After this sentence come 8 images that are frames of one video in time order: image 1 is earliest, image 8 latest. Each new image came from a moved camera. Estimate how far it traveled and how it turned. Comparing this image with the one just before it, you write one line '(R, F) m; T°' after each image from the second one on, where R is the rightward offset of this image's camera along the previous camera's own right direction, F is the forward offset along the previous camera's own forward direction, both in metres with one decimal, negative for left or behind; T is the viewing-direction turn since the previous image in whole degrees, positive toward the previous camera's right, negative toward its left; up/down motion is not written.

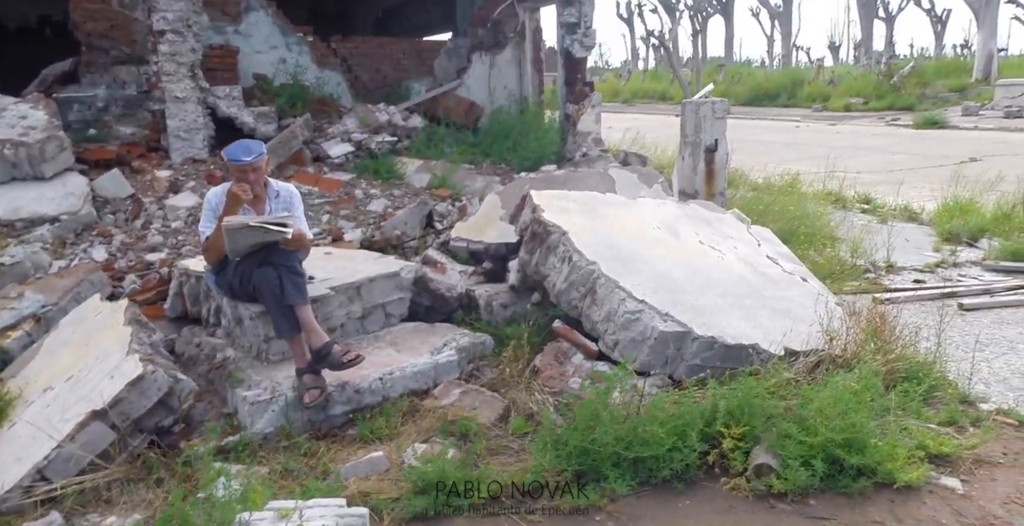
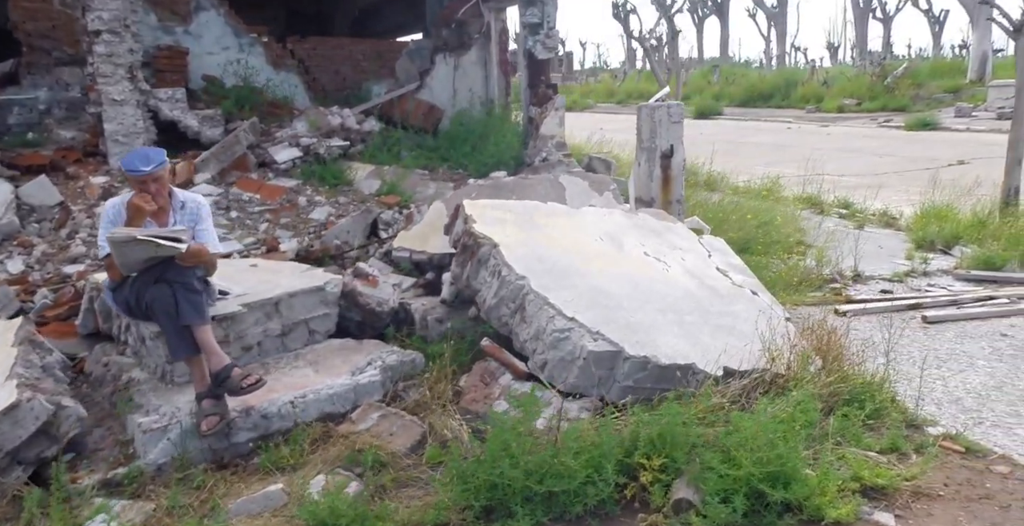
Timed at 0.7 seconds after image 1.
(+0.3, +0.2) m; 0°
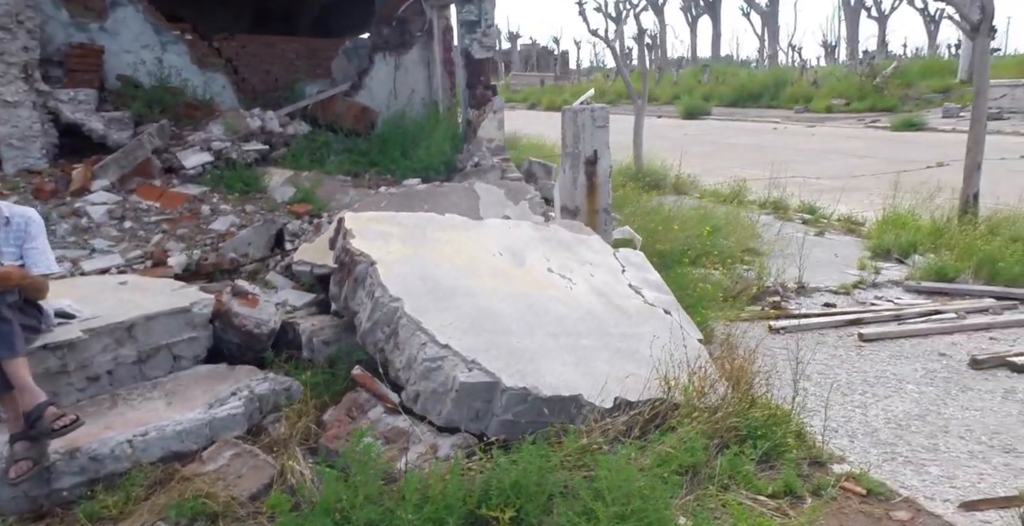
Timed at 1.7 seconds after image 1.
(+0.4, +0.3) m; +1°
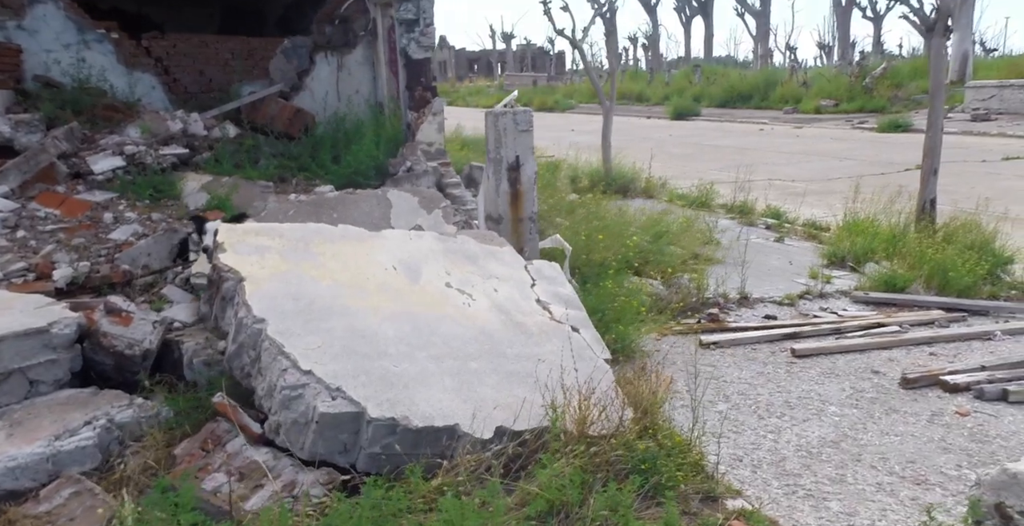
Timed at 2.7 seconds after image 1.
(+0.4, +0.2) m; +1°
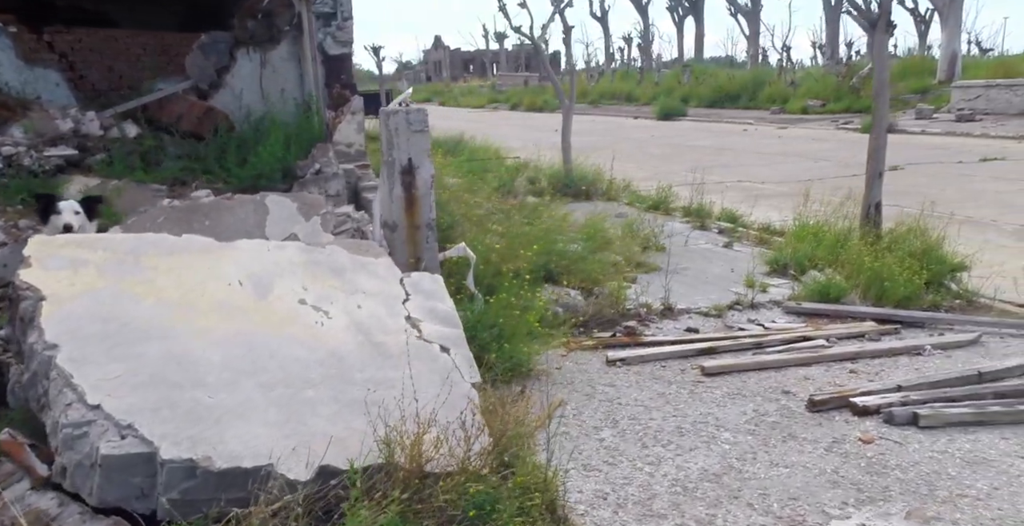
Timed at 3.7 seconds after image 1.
(+0.5, +0.3) m; +1°
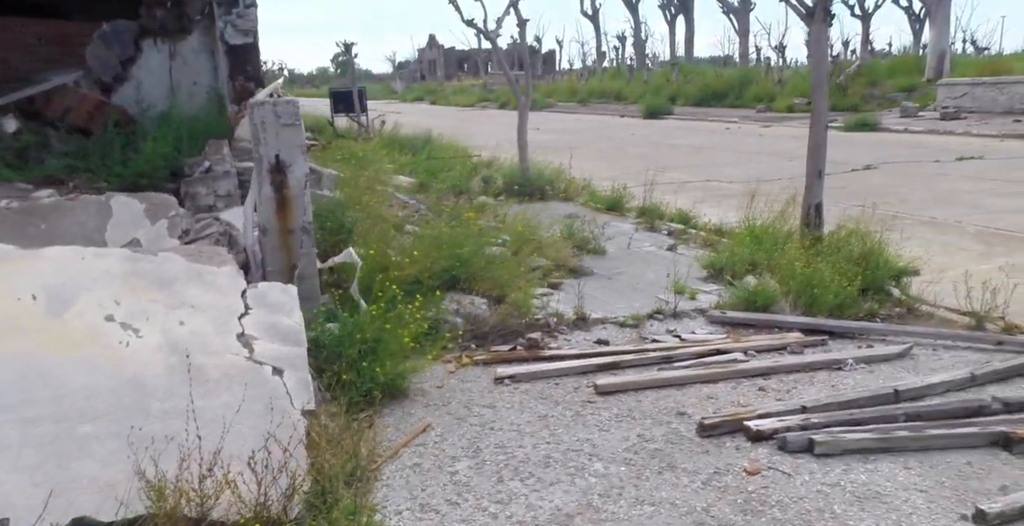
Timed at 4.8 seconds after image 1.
(+0.5, +0.4) m; +1°
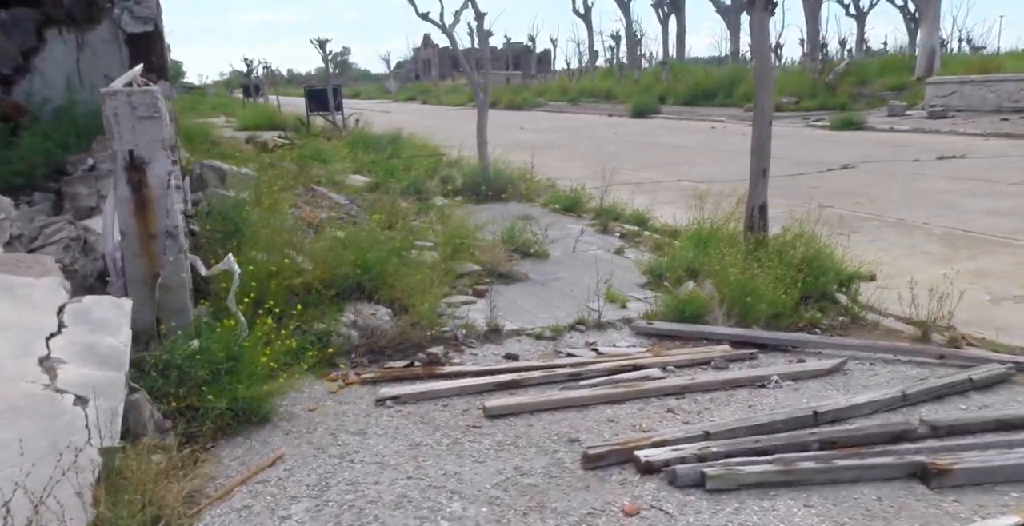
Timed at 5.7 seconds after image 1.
(+0.5, +0.4) m; +1°
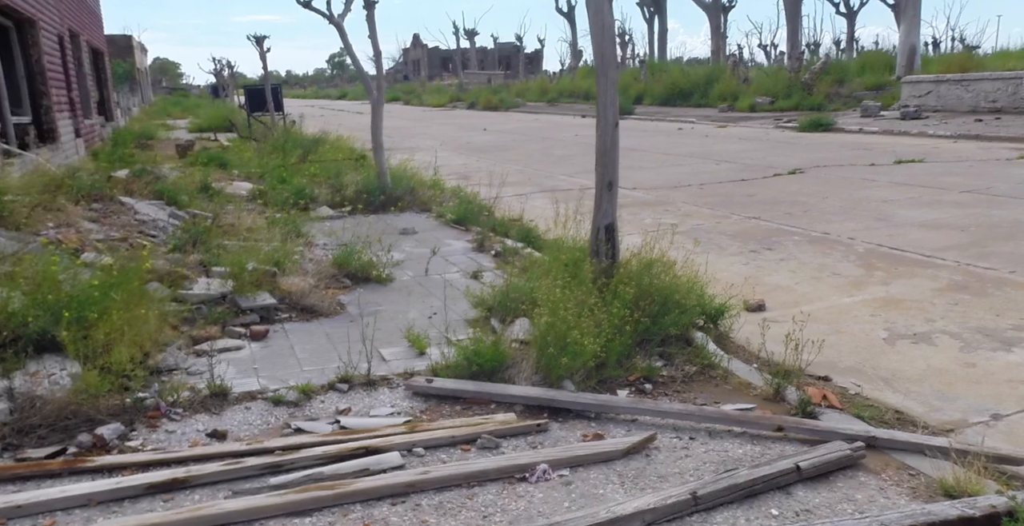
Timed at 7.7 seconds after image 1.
(+1.1, +1.0) m; +1°
